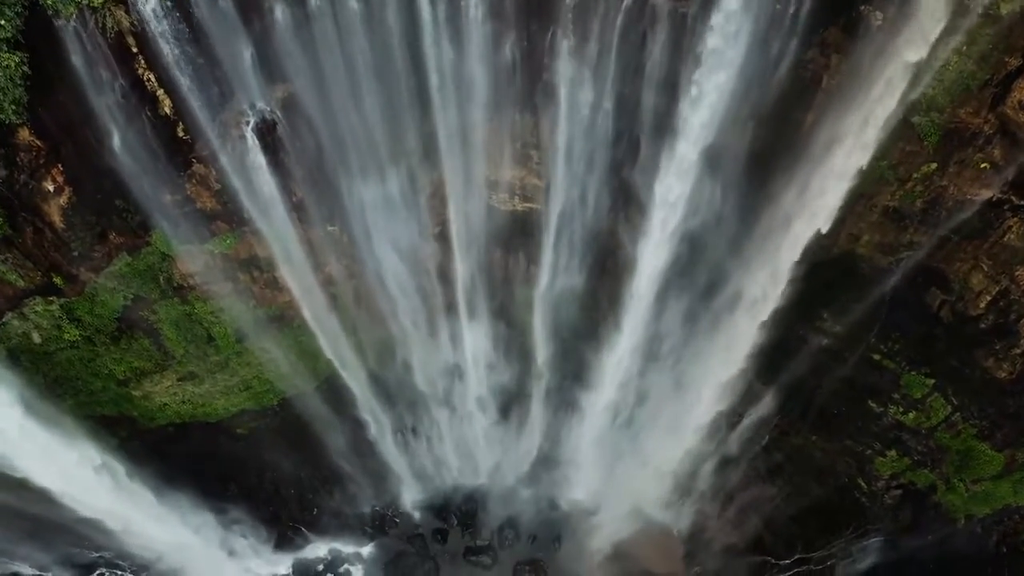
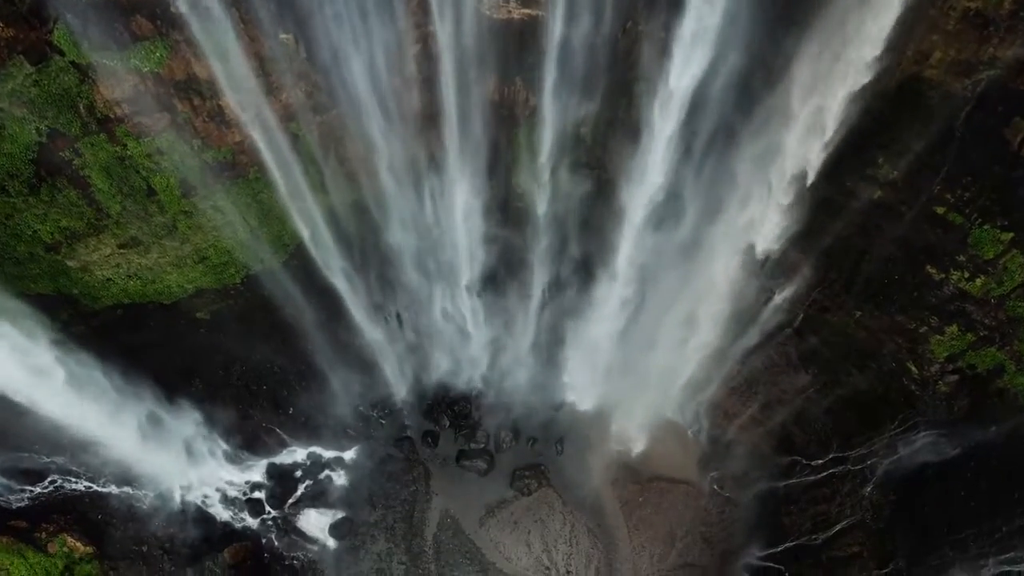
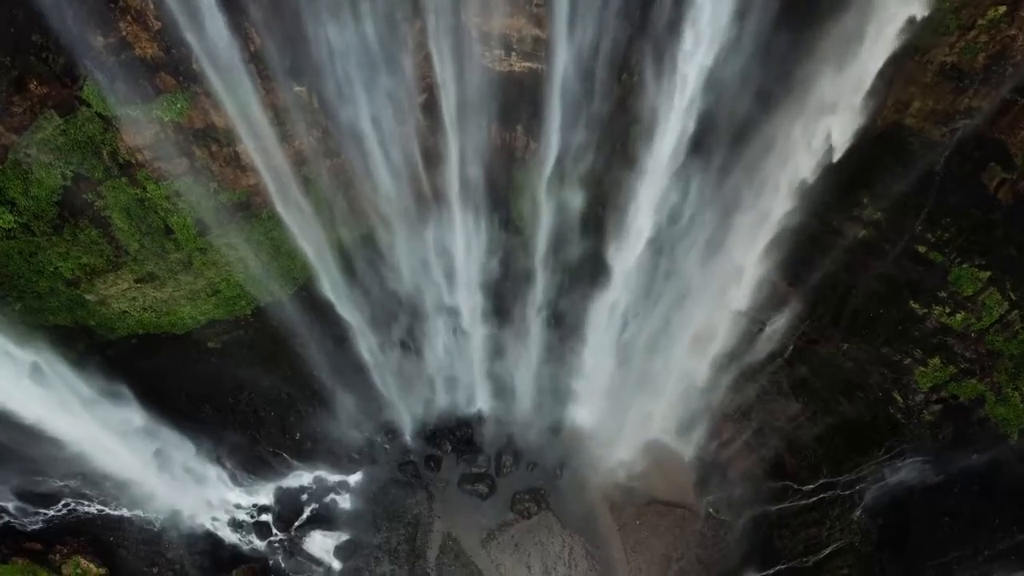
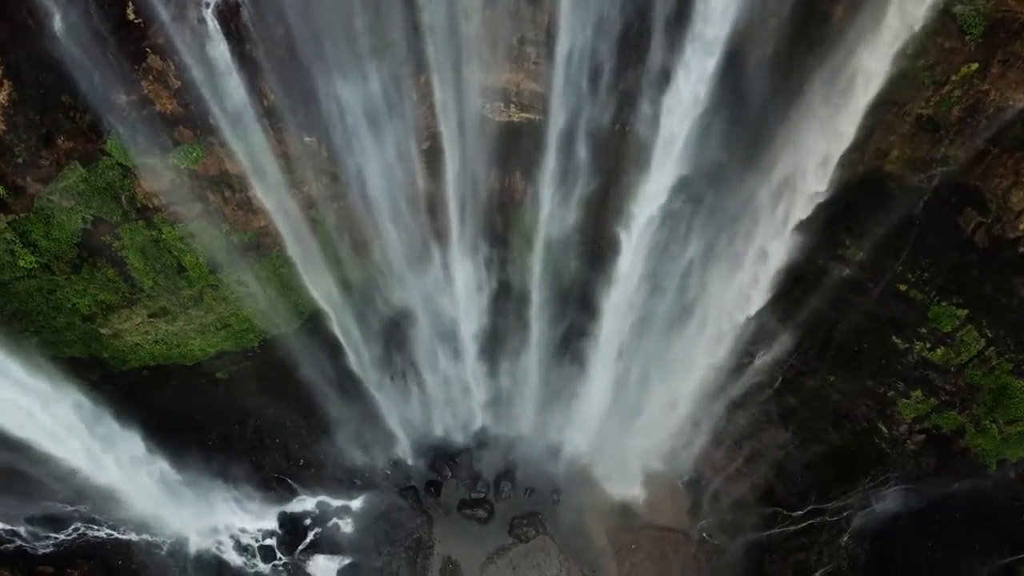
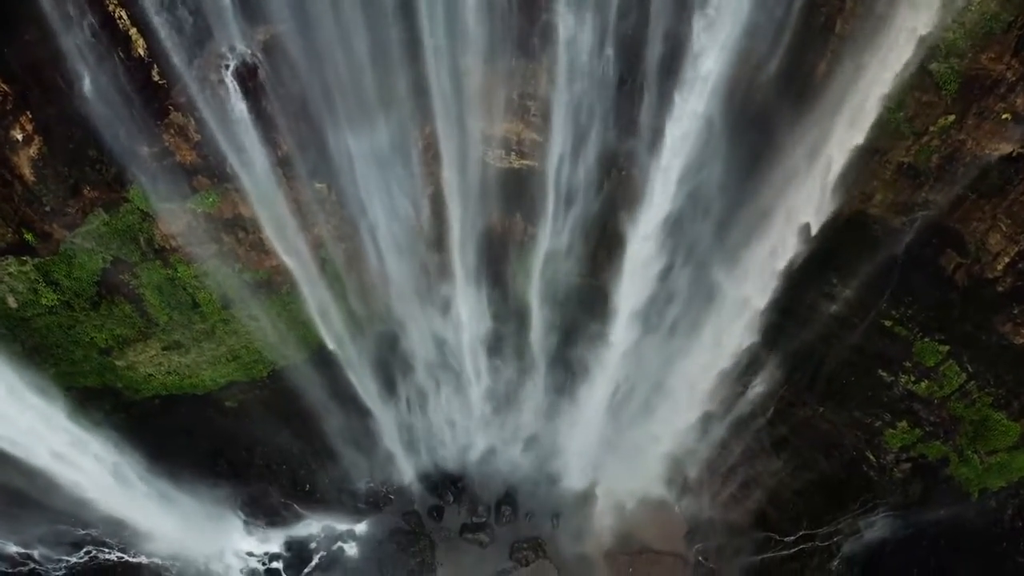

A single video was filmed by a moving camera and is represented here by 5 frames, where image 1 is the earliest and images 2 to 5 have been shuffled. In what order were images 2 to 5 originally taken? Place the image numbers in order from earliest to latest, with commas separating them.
5, 4, 3, 2
